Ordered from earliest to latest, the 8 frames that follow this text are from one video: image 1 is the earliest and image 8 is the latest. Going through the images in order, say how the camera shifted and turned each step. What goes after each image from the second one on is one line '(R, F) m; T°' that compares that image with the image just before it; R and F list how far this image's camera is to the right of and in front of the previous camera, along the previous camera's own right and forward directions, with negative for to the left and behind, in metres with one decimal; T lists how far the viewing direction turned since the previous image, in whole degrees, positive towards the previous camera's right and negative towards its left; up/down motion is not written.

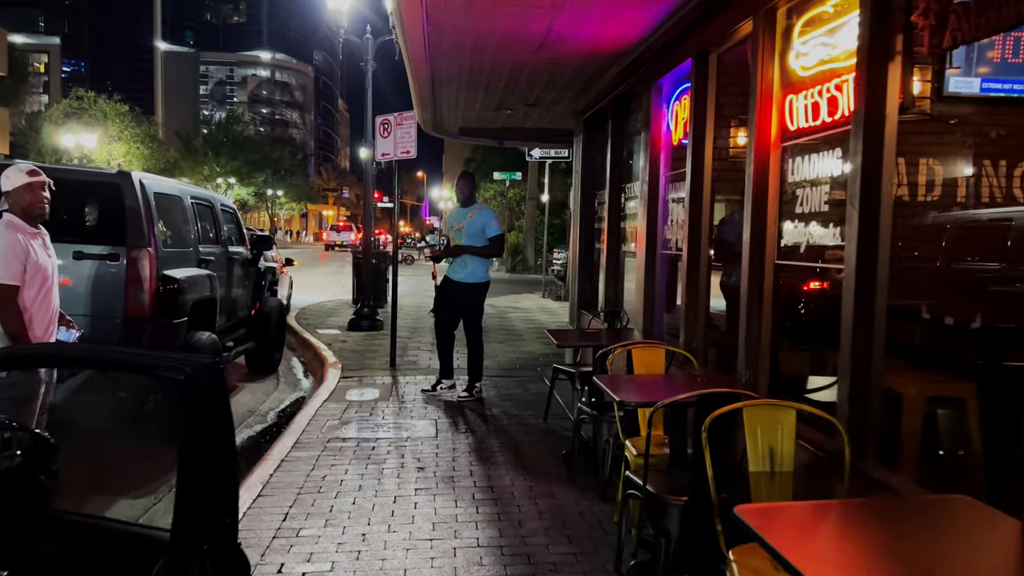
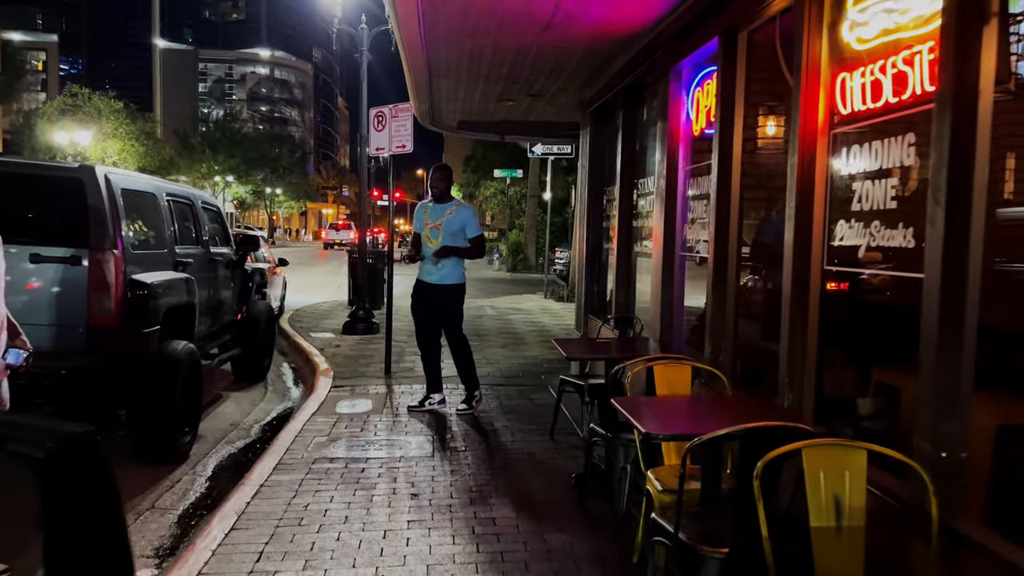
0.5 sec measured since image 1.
(0.0, +0.5) m; 0°
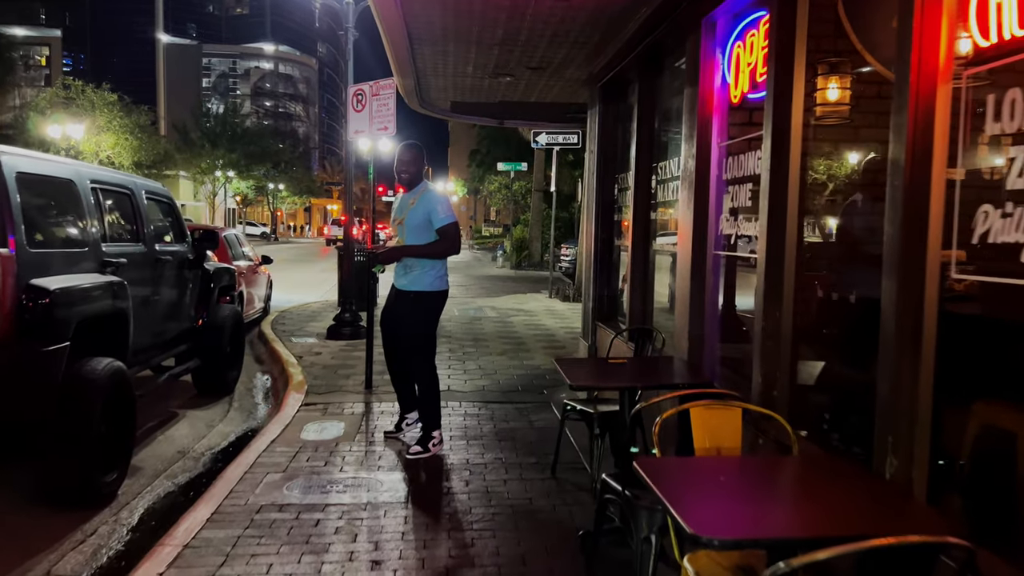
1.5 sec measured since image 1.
(+0.1, +1.0) m; 0°
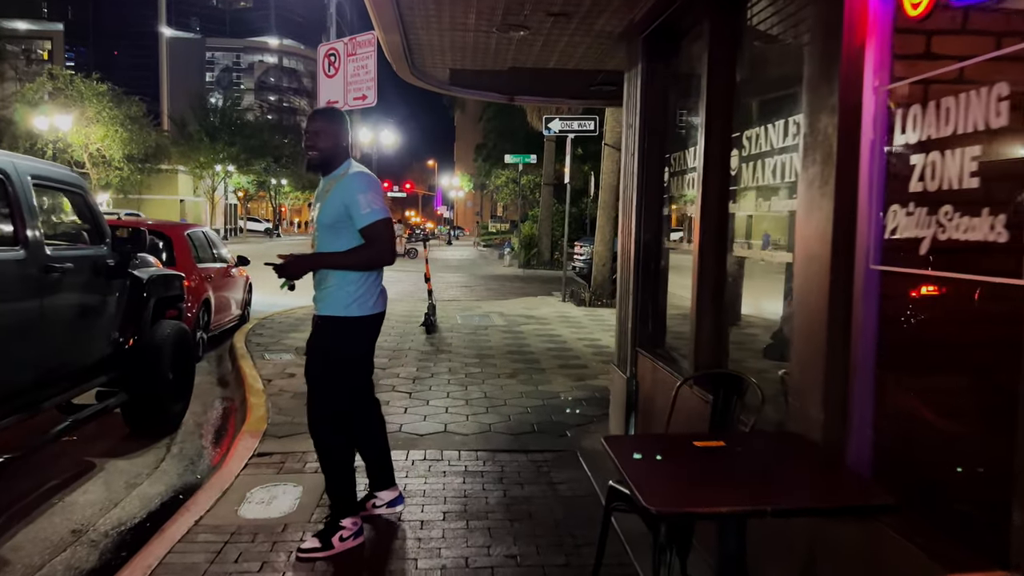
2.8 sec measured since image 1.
(-0.1, +1.6) m; 0°
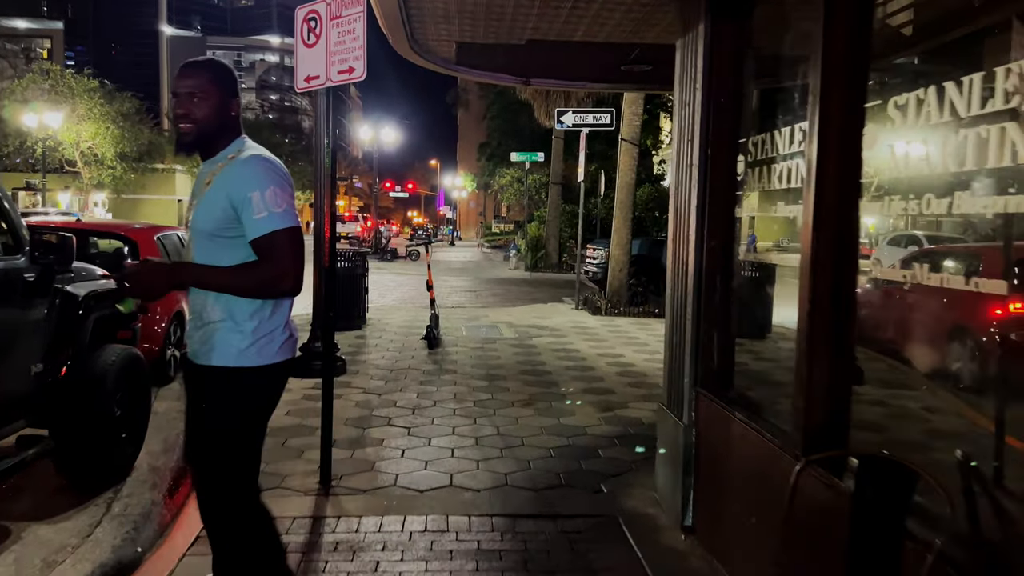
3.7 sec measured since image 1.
(-0.1, +1.1) m; 0°
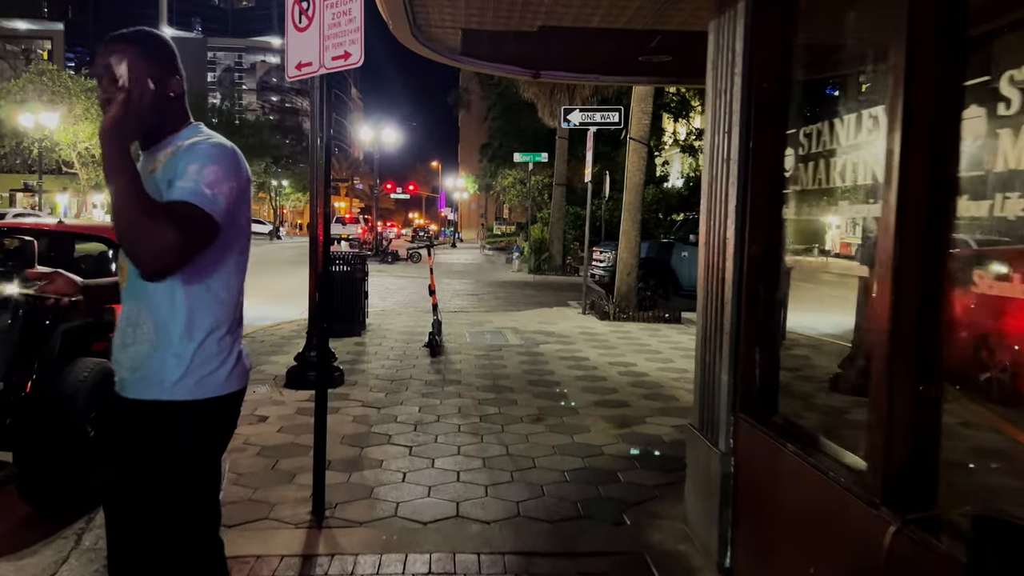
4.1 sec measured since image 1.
(-0.1, +0.5) m; 0°
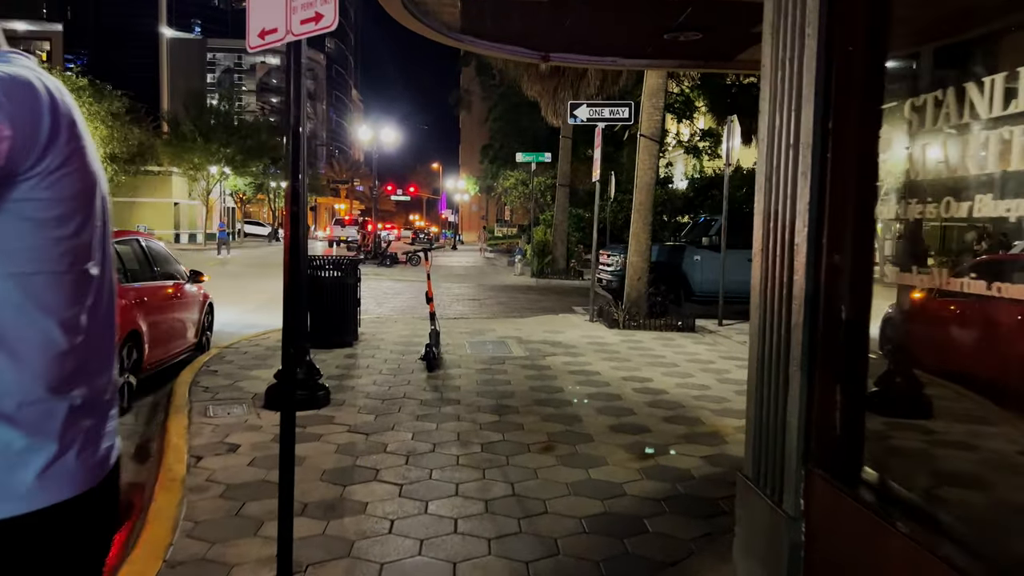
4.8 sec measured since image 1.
(0.0, +0.8) m; 0°
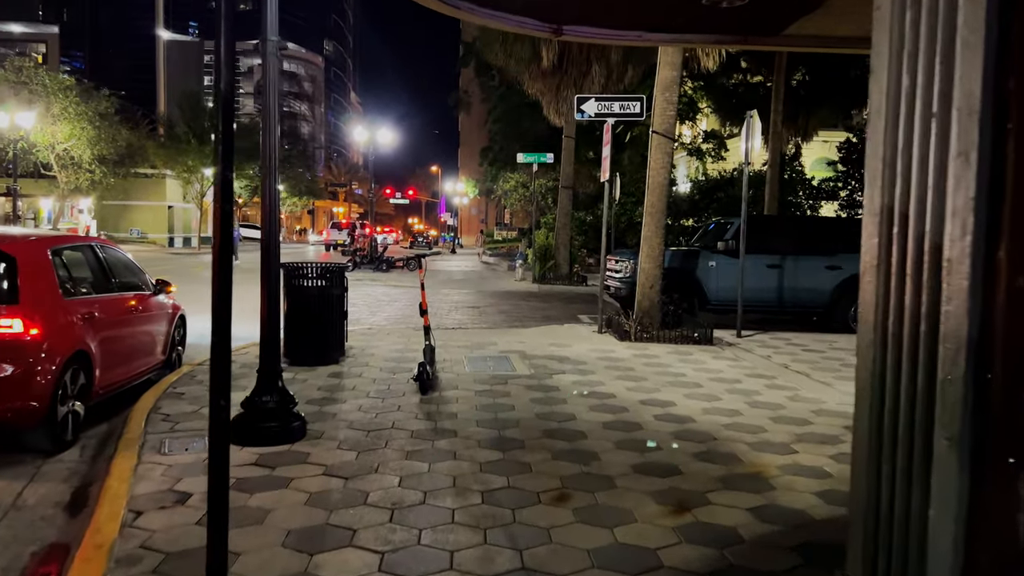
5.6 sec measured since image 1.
(0.0, +0.9) m; 0°
